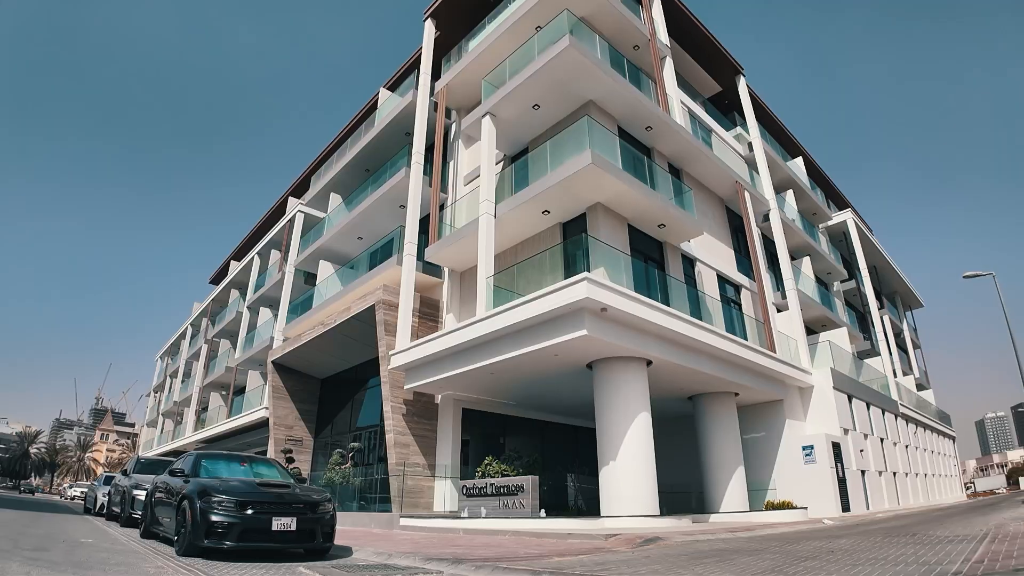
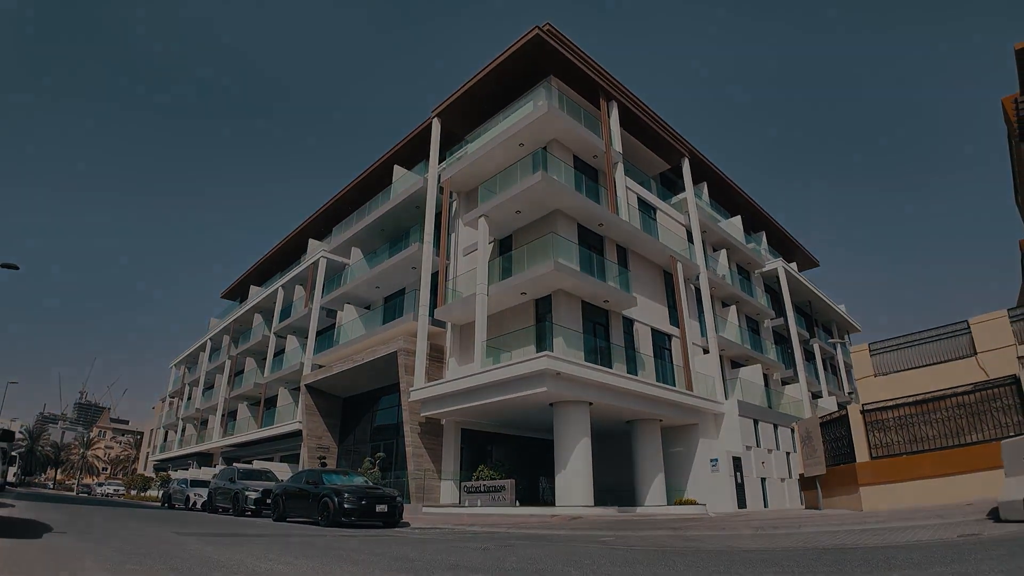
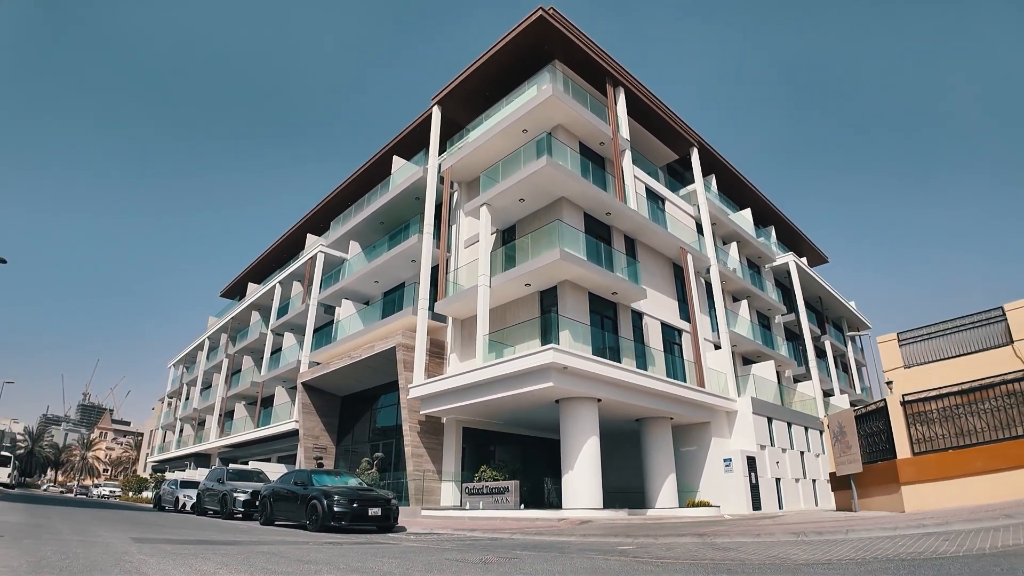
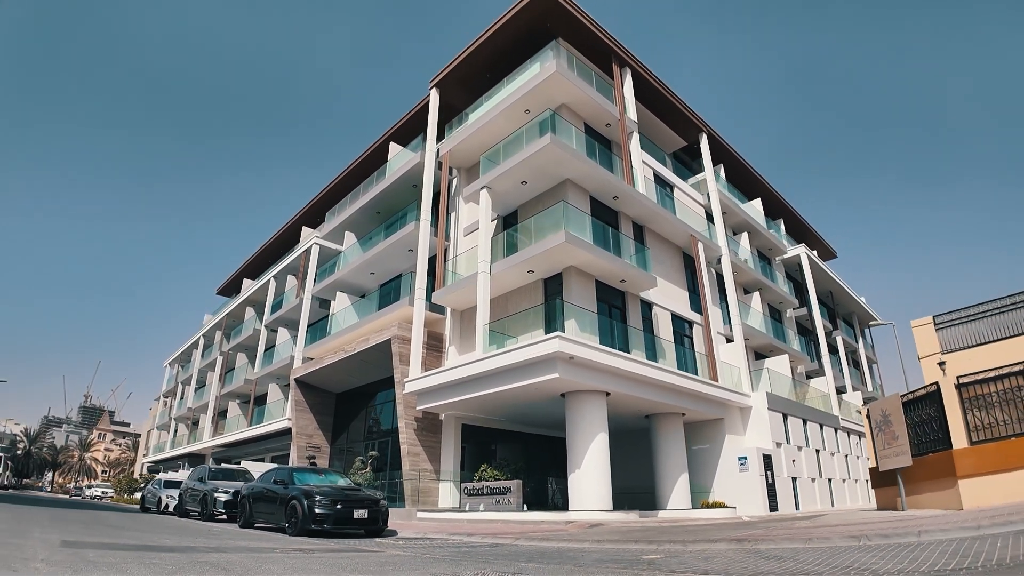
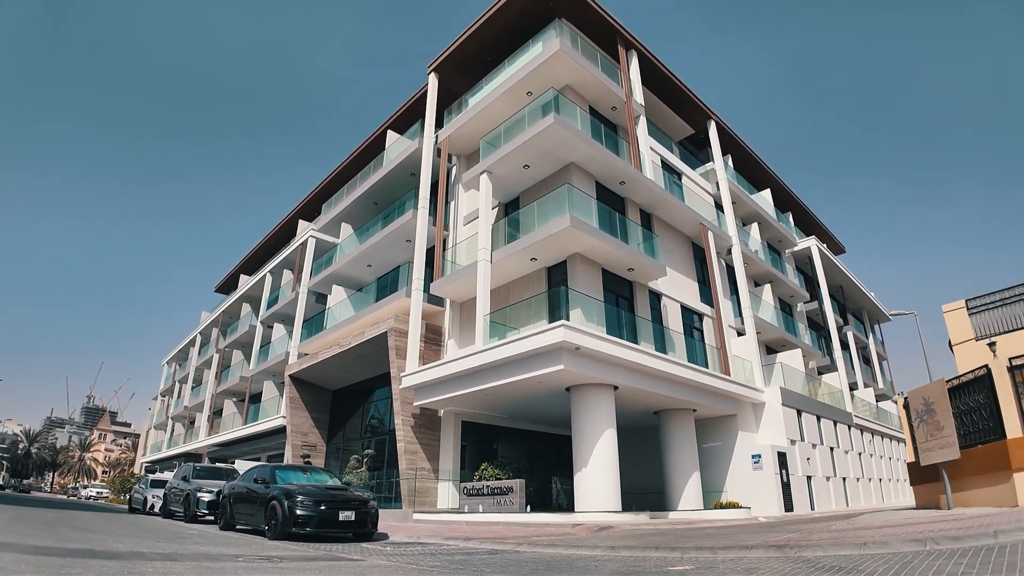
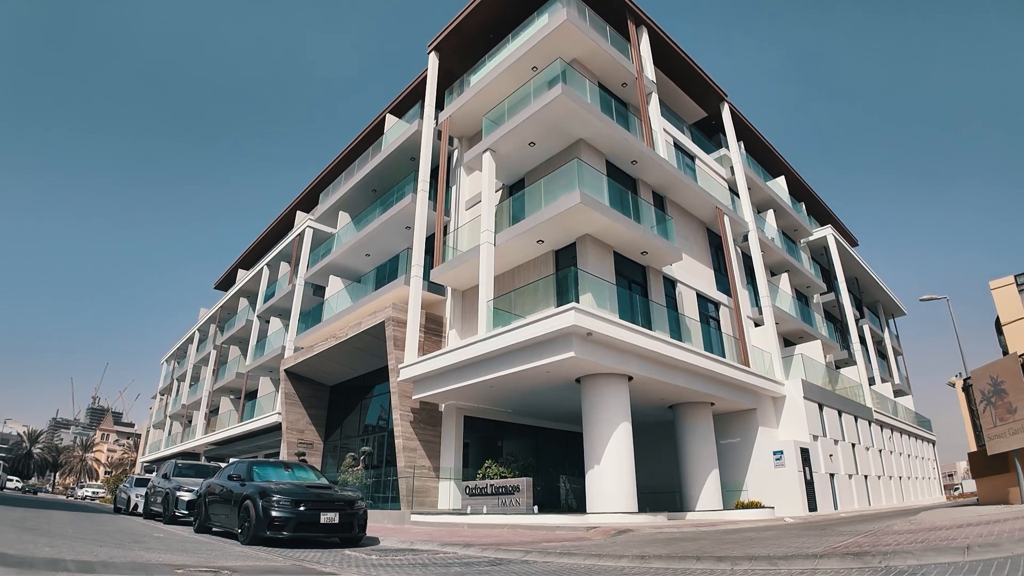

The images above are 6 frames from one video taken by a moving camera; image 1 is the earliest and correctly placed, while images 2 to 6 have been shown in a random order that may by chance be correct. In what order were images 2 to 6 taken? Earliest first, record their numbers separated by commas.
6, 5, 4, 3, 2
